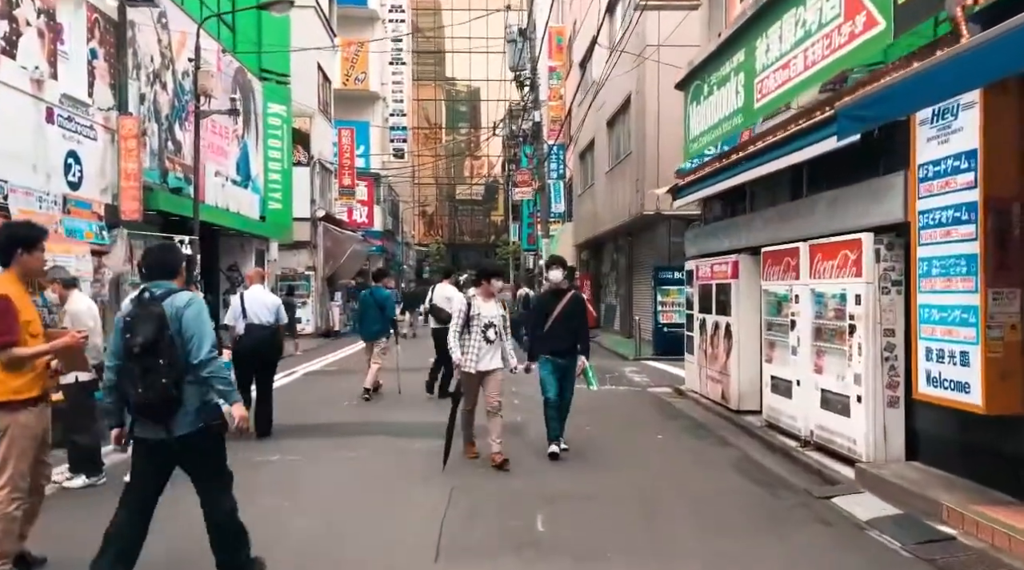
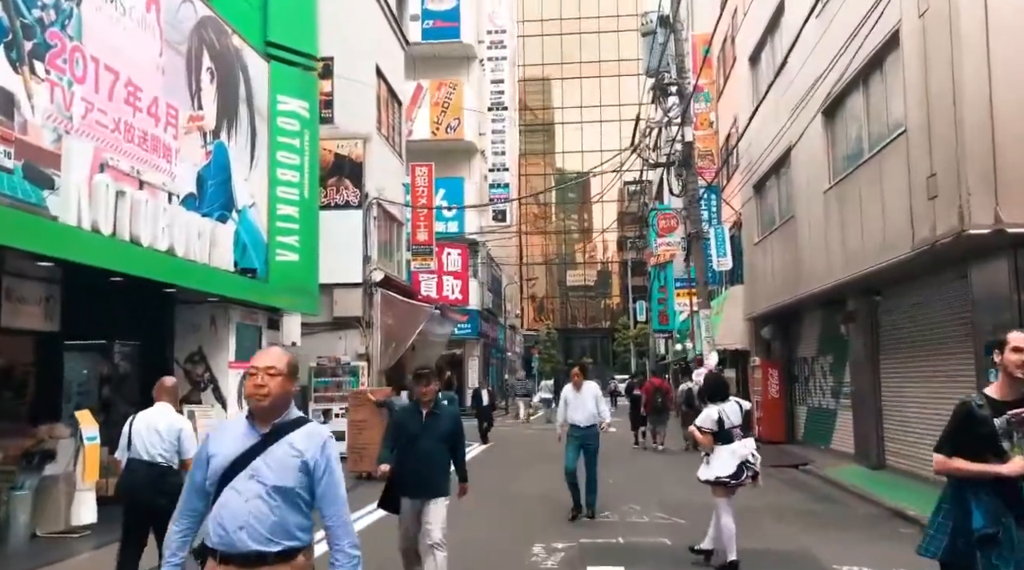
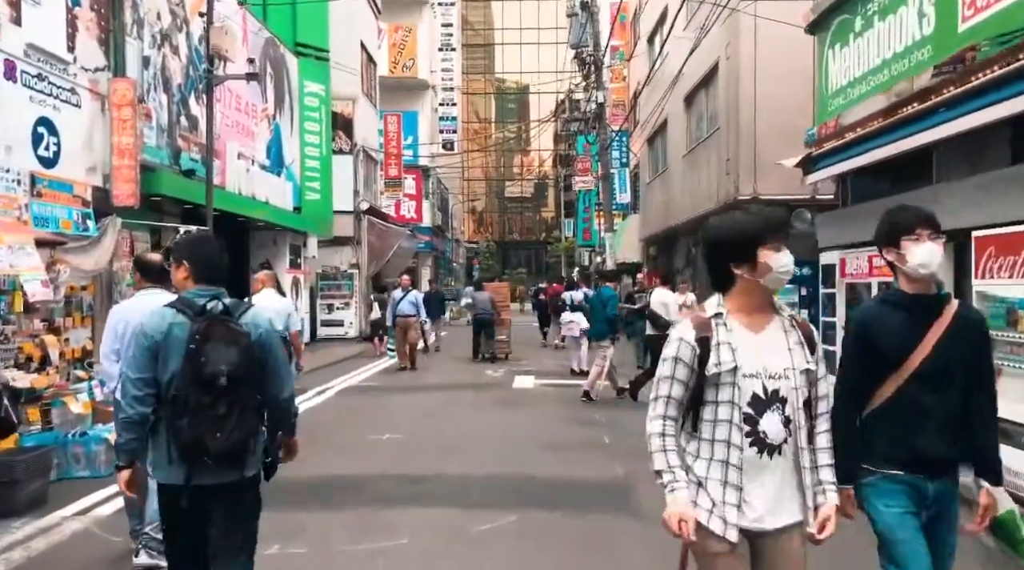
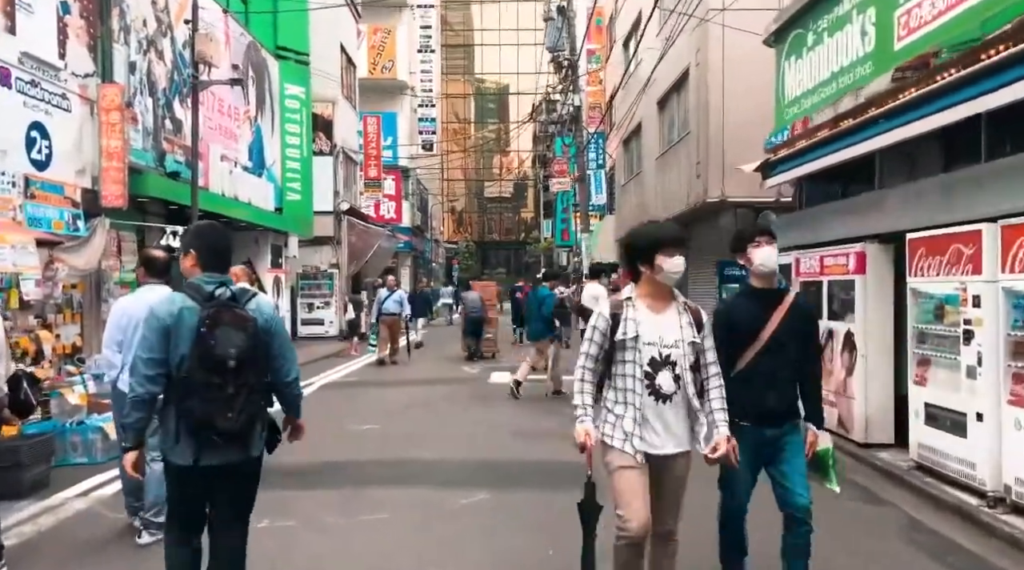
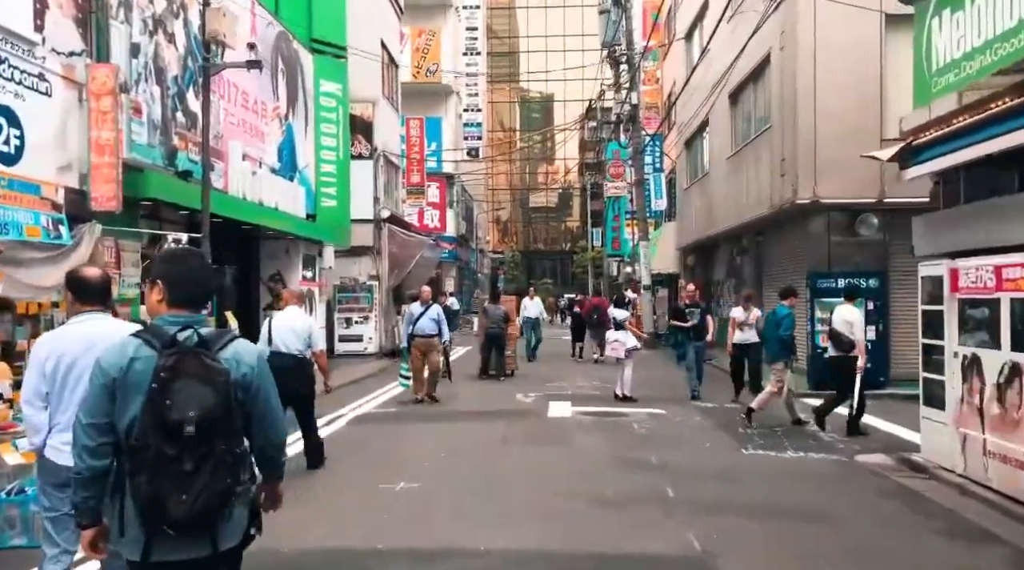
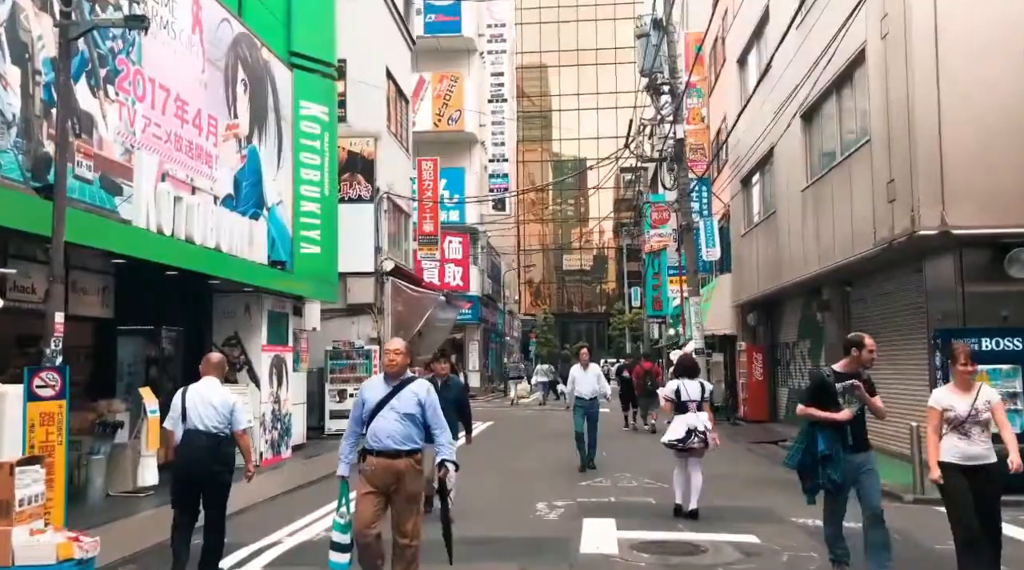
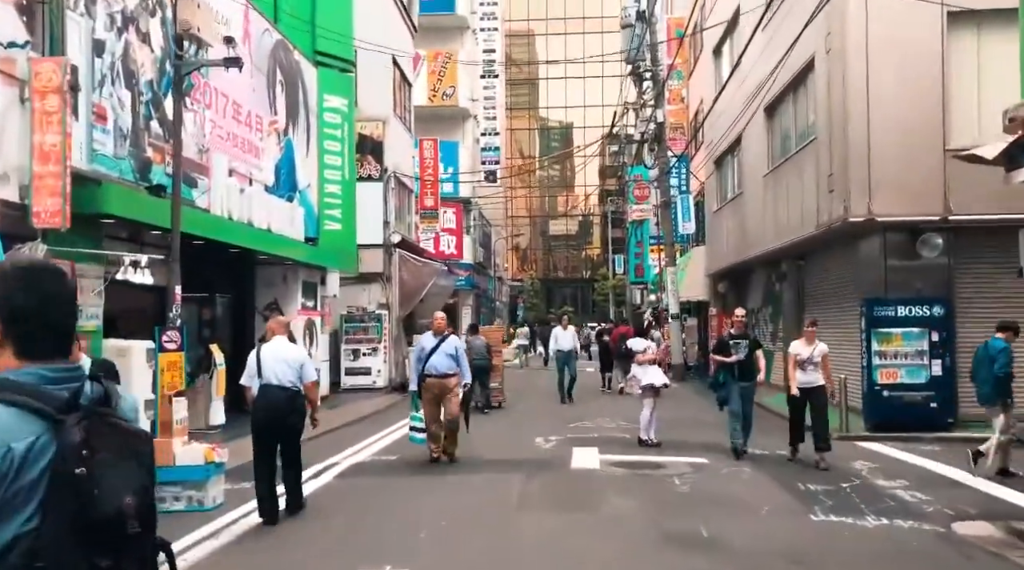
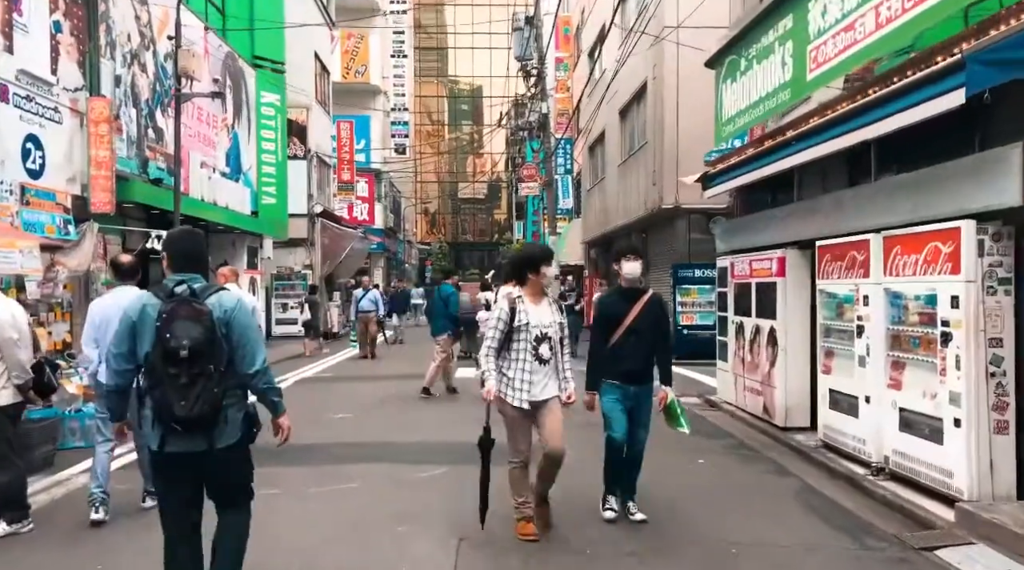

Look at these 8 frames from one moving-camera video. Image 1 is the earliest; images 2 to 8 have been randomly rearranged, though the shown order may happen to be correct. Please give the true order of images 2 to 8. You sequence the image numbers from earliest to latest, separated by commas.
8, 4, 3, 5, 7, 6, 2
